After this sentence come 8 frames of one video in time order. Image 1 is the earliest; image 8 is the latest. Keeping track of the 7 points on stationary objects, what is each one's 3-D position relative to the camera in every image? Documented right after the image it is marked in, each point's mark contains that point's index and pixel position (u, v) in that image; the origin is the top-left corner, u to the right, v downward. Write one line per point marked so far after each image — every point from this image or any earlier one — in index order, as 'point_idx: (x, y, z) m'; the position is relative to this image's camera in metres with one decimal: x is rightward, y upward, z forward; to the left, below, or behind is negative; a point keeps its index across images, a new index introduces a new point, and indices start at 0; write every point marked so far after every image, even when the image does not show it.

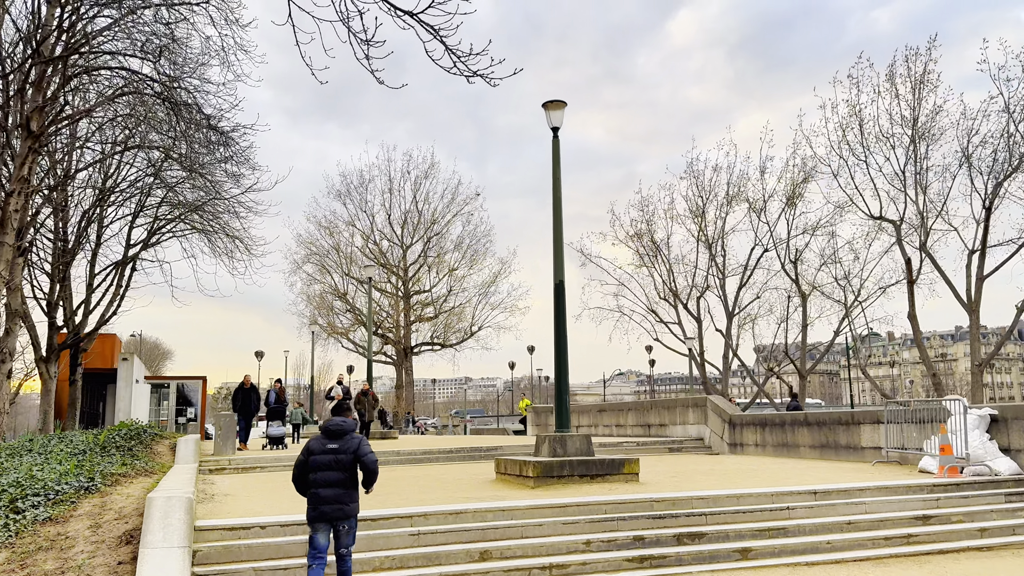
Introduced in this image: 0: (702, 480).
0: (+2.7, -2.7, +11.3) m
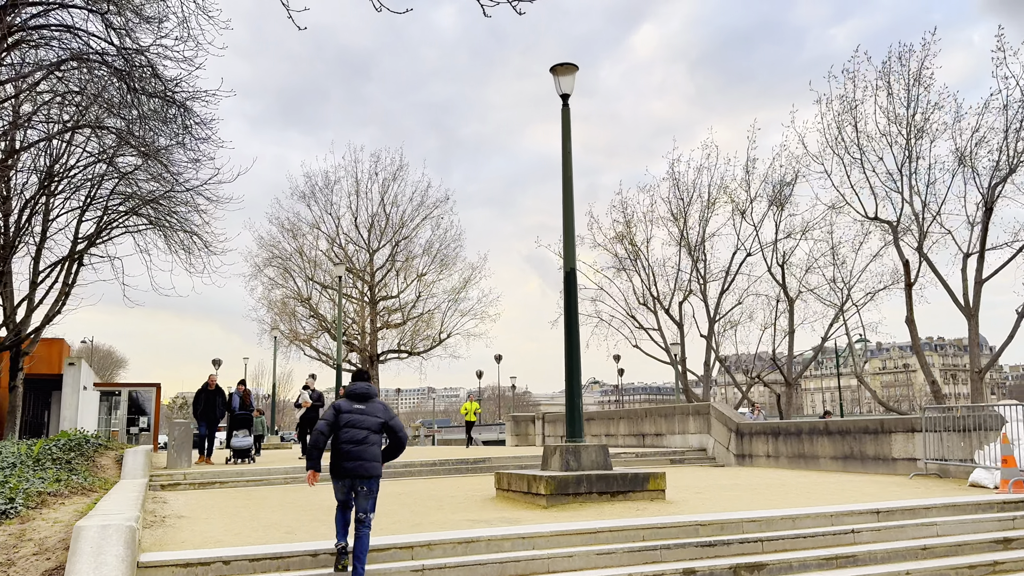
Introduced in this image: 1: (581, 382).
0: (+2.8, -2.6, +9.9) m
1: (+0.8, -1.2, +9.9) m
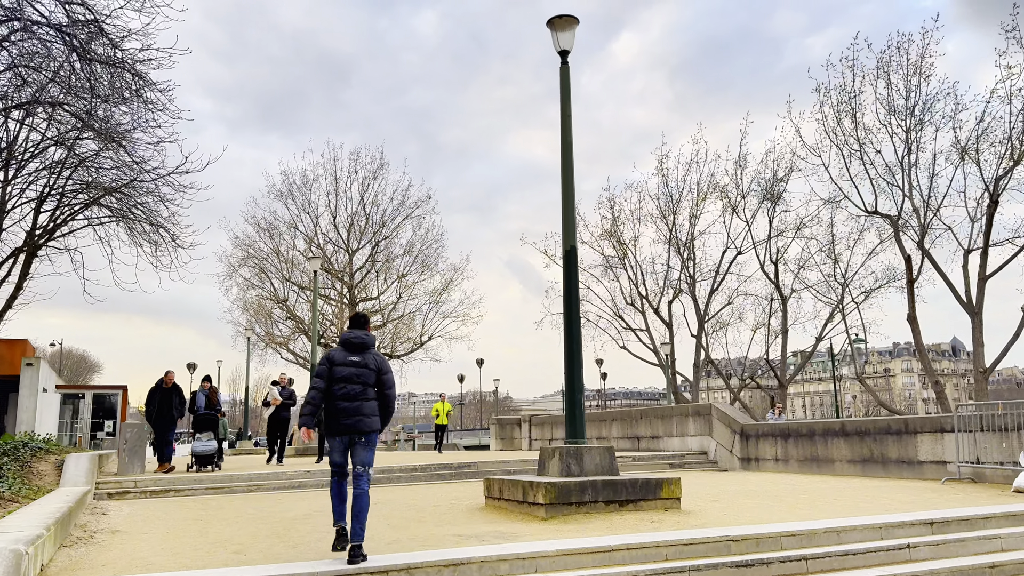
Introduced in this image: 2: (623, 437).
0: (+2.7, -2.4, +8.7) m
1: (+0.7, -1.0, +8.7) m
2: (+2.6, -3.5, +18.6) m
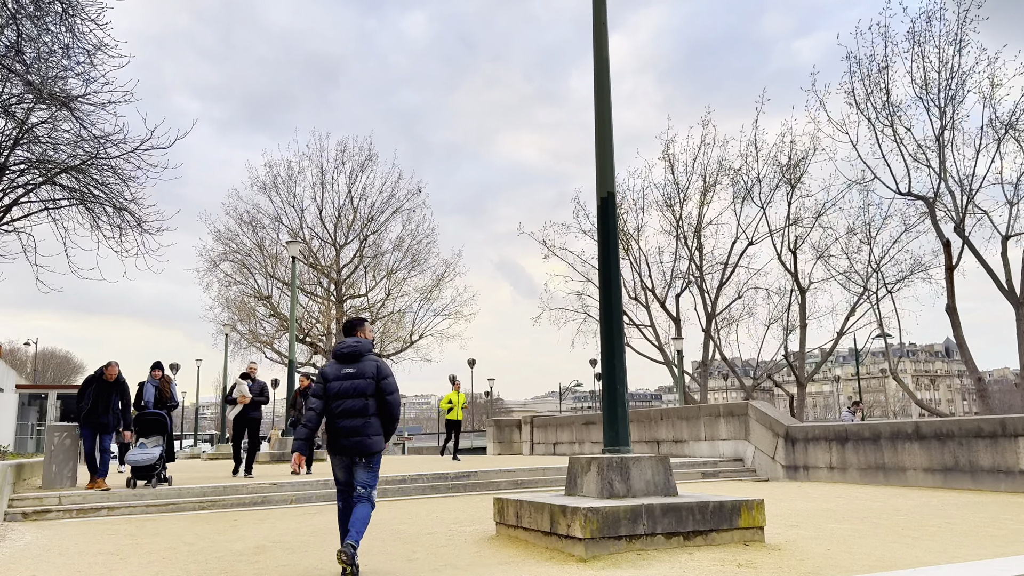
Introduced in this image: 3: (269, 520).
0: (+2.8, -2.0, +6.6) m
1: (+0.9, -0.6, +6.5) m
2: (+2.6, -3.1, +16.5) m
3: (-2.7, -2.6, +9.0) m
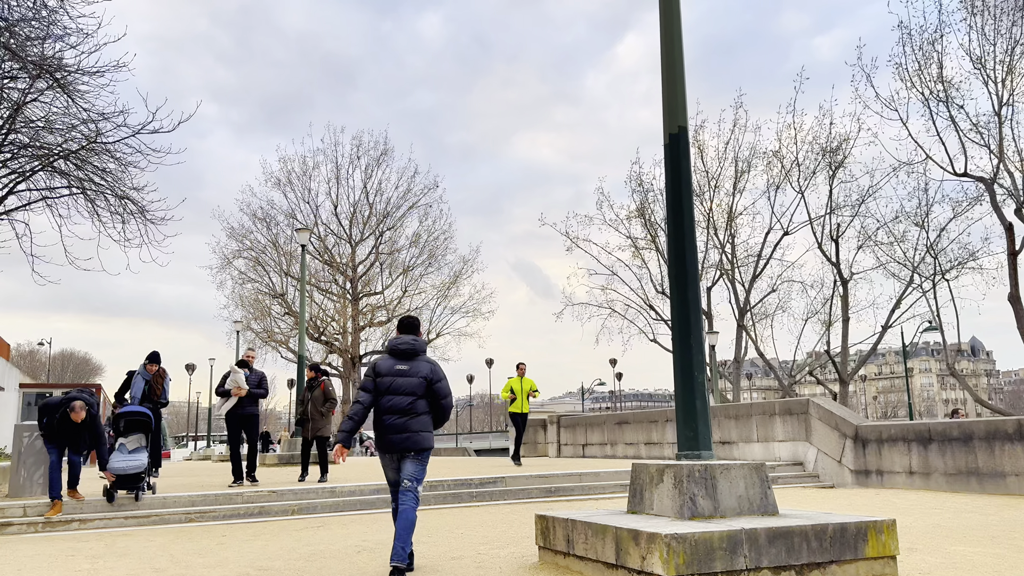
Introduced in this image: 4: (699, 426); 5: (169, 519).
0: (+3.2, -1.8, +5.1) m
1: (+1.2, -0.4, +5.1) m
2: (+3.1, -2.9, +15.0) m
3: (-2.4, -2.4, +7.7) m
4: (+1.2, -0.9, +5.0) m
5: (-3.6, -2.4, +8.5) m
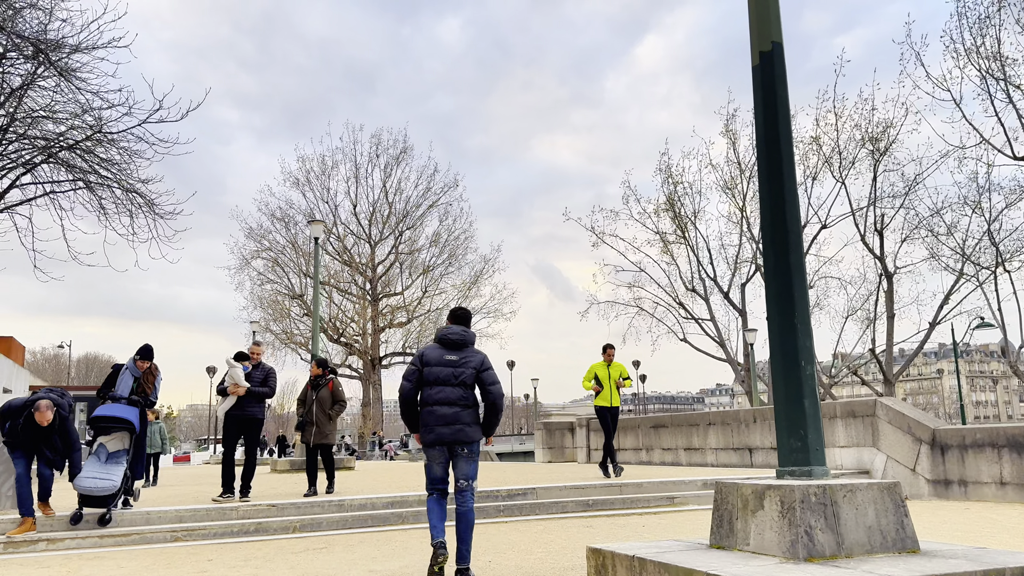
0: (+3.4, -1.6, +3.8) m
1: (+1.4, -0.2, +3.8) m
2: (+3.6, -2.7, +13.7) m
3: (-2.1, -2.2, +6.5) m
4: (+1.4, -0.7, +3.8) m
5: (-3.3, -2.3, +7.4) m
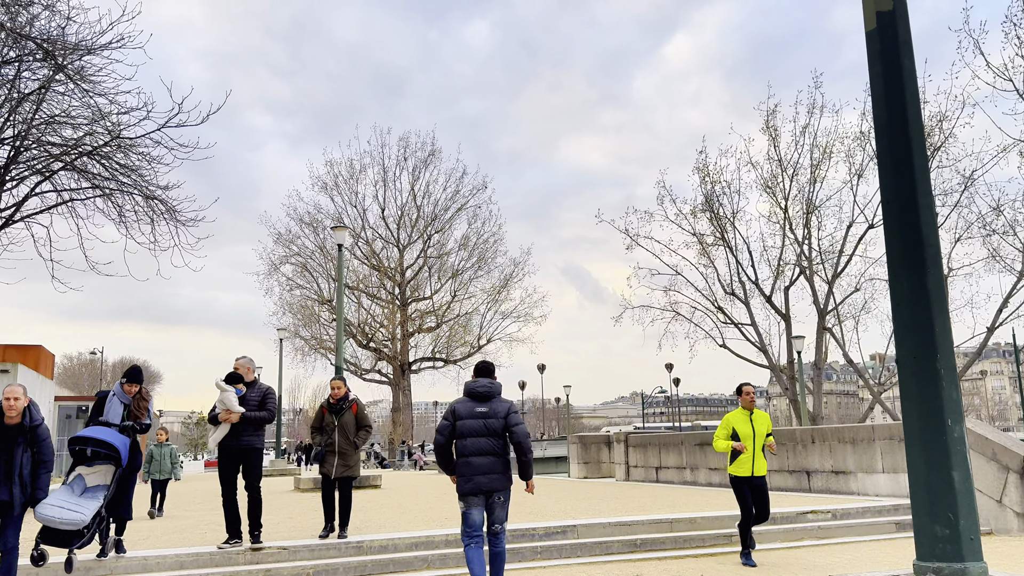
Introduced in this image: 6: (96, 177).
0: (+3.6, -1.7, +2.7) m
1: (+1.6, -0.3, +2.9) m
2: (+4.2, -2.8, +12.6) m
3: (-1.8, -2.4, +5.6) m
4: (+1.6, -0.8, +2.8) m
5: (-3.0, -2.5, +6.6) m
6: (-9.6, +2.5, +18.4) m
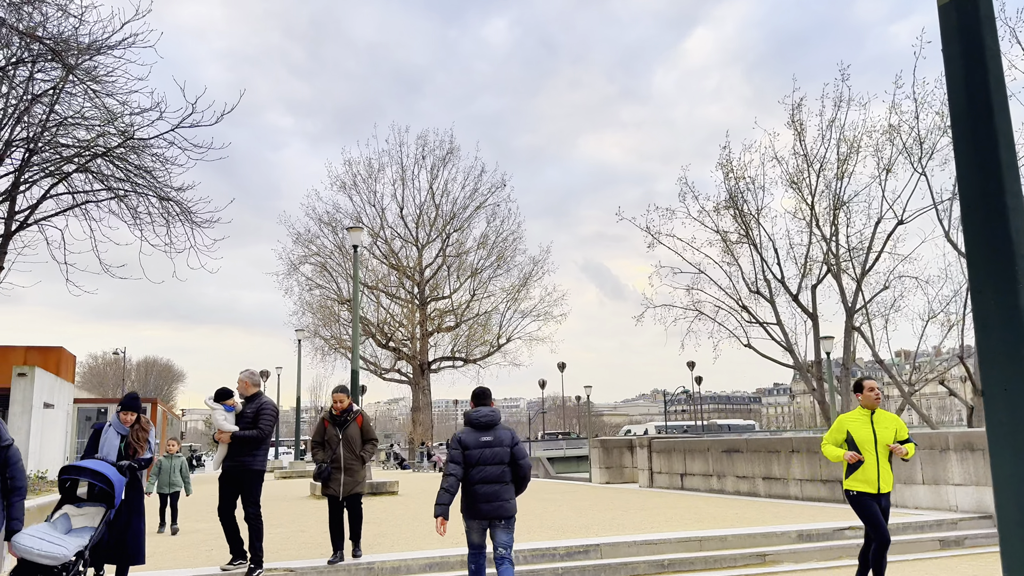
0: (+3.6, -1.7, +2.2) m
1: (+1.7, -0.4, +2.4) m
2: (+4.5, -2.9, +12.1) m
3: (-1.6, -2.4, +5.3) m
4: (+1.6, -0.9, +2.3) m
5: (-2.8, -2.5, +6.2) m
6: (-9.1, +2.4, +18.2) m
